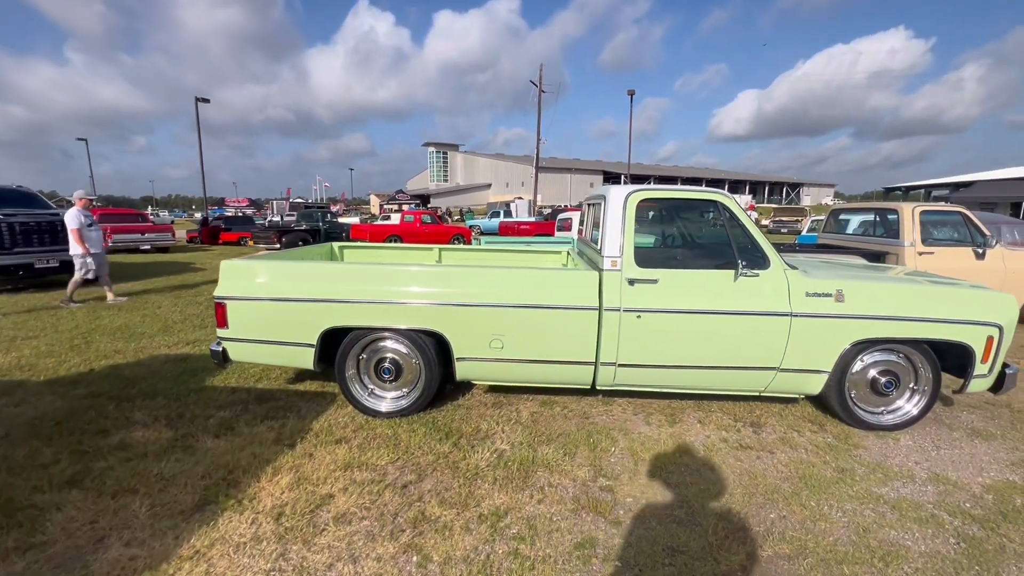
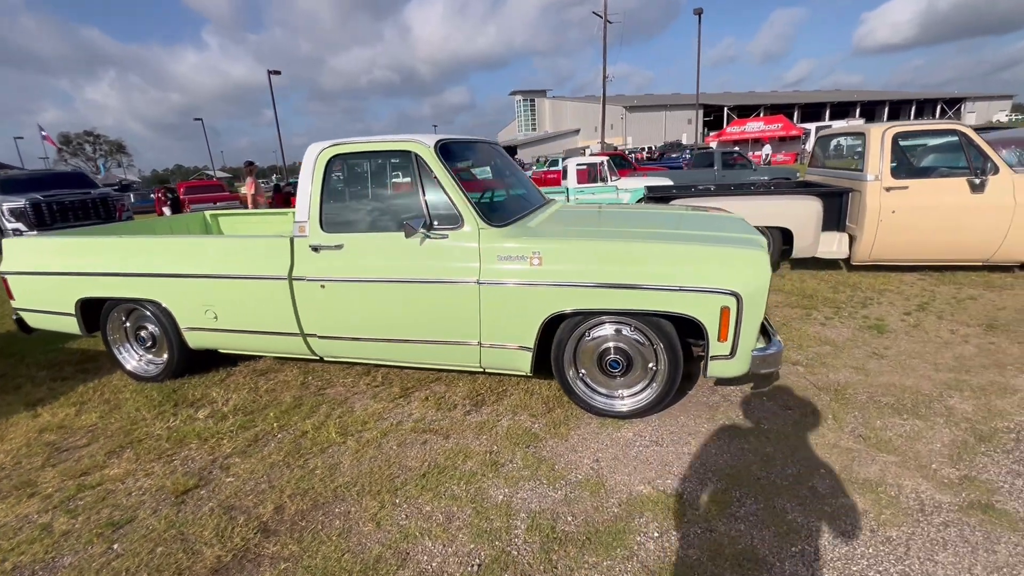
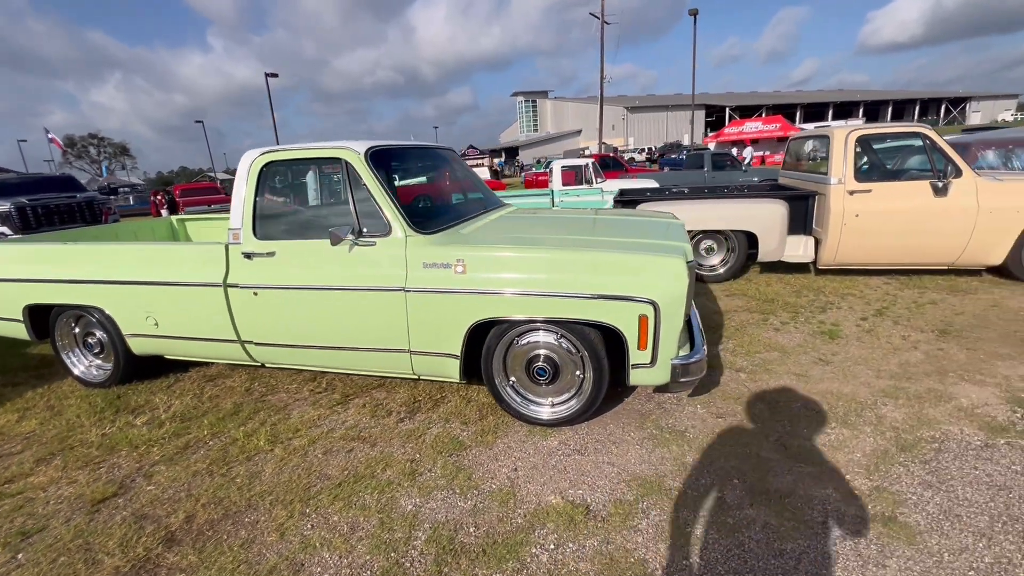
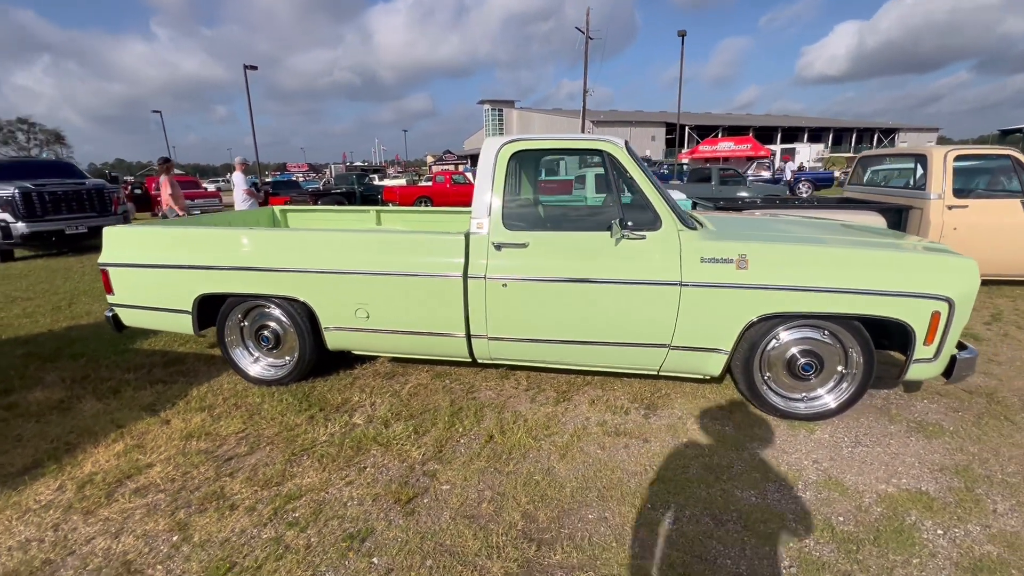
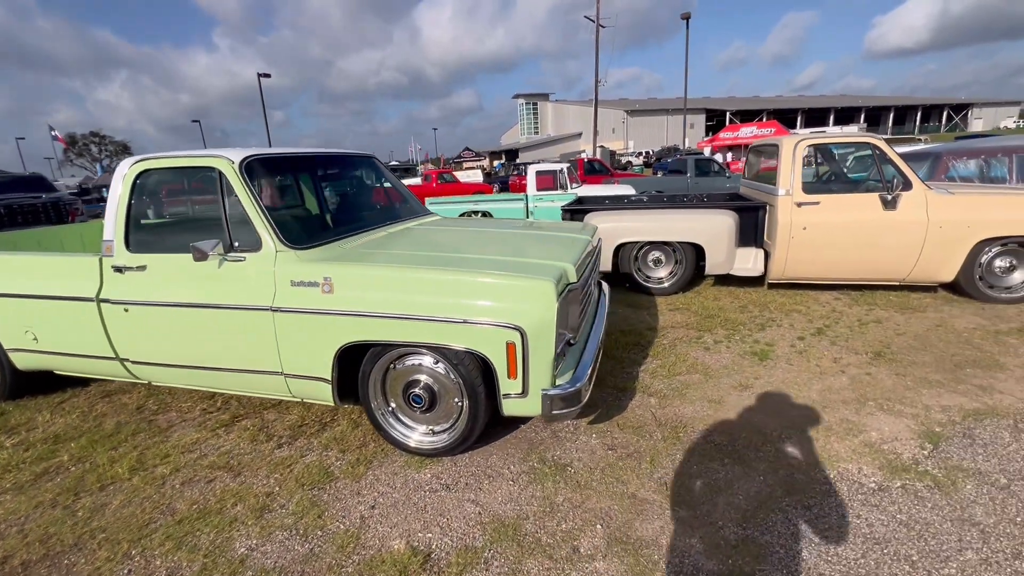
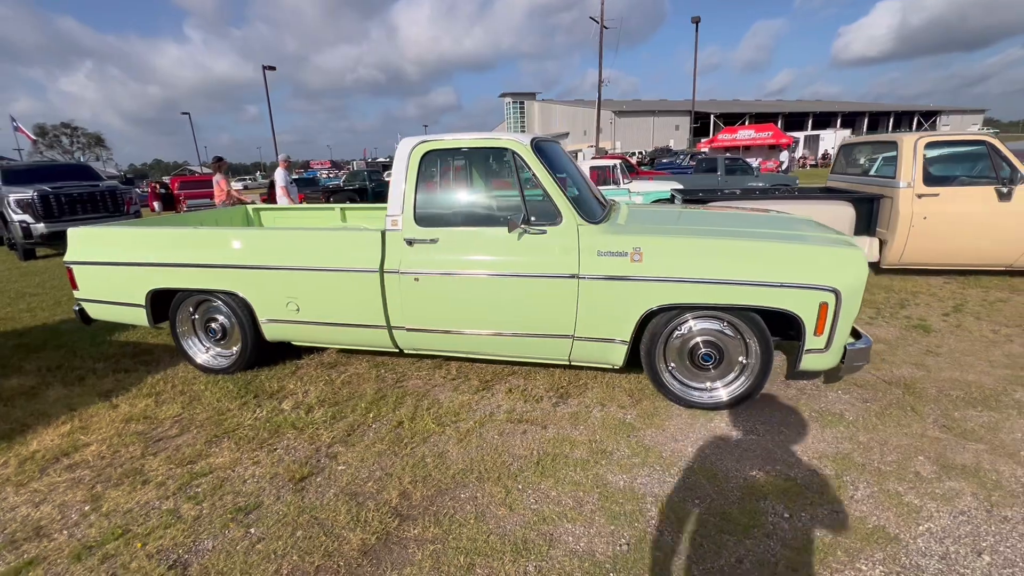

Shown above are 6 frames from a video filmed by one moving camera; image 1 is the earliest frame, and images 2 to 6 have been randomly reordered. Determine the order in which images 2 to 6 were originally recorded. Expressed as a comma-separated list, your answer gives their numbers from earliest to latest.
4, 6, 2, 3, 5
